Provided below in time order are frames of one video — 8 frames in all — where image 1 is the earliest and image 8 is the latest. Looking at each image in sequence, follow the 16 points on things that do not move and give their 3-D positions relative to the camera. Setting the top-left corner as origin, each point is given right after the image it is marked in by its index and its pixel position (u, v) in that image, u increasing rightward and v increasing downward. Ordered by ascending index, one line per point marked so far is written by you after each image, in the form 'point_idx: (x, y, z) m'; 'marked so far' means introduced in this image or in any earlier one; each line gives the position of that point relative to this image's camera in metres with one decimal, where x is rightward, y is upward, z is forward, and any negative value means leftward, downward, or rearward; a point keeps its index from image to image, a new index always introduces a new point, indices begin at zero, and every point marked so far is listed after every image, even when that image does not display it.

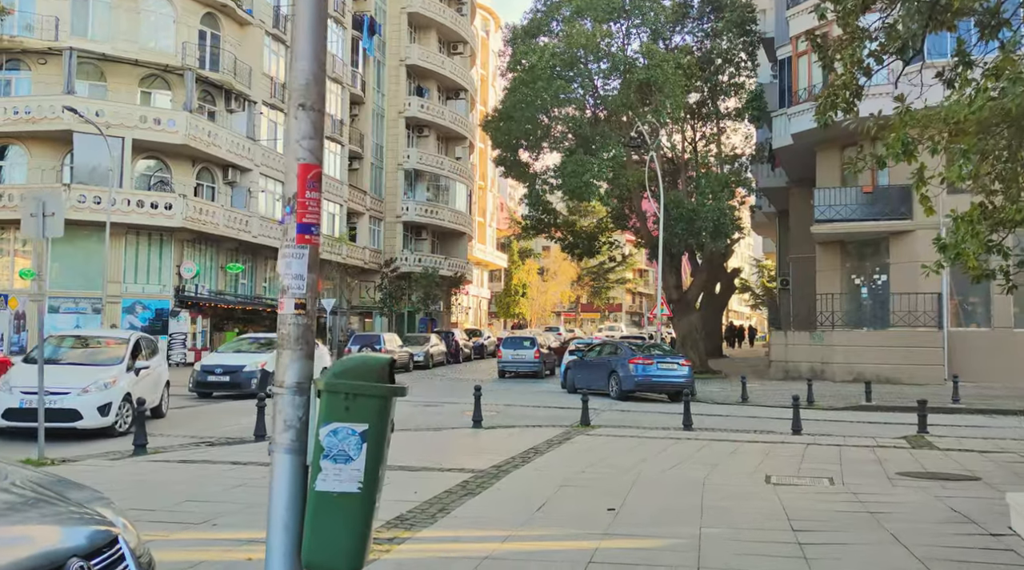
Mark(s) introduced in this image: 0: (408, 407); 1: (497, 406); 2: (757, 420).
0: (-2.1, -2.4, +17.4) m
1: (-0.3, -2.4, +17.5) m
2: (+4.4, -2.5, +16.1) m
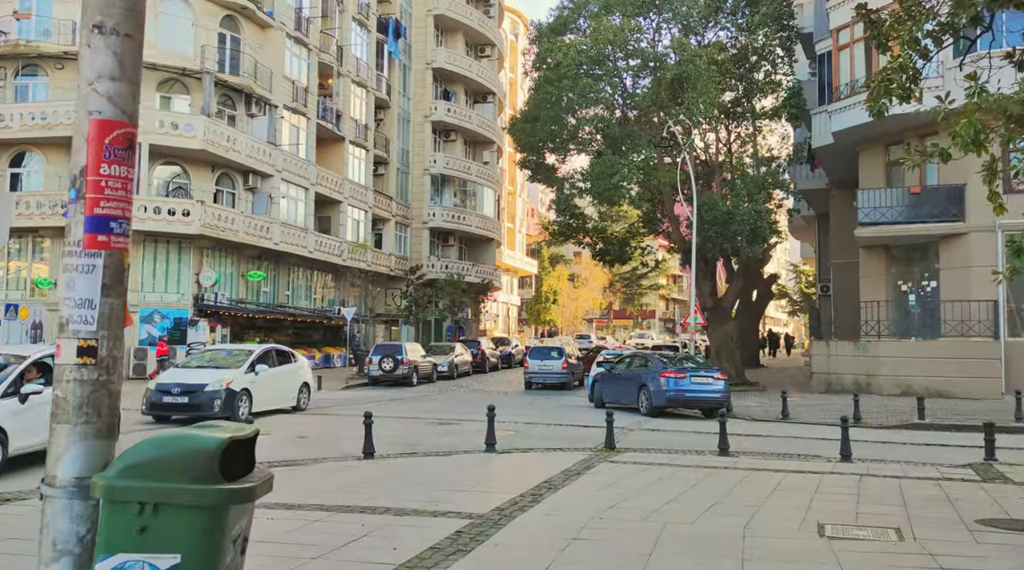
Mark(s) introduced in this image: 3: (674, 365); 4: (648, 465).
0: (-1.7, -2.5, +16.2) m
1: (+0.1, -2.6, +16.2) m
2: (+4.7, -2.6, +14.7) m
3: (+3.5, -1.8, +19.5) m
4: (+1.7, -2.3, +11.4) m
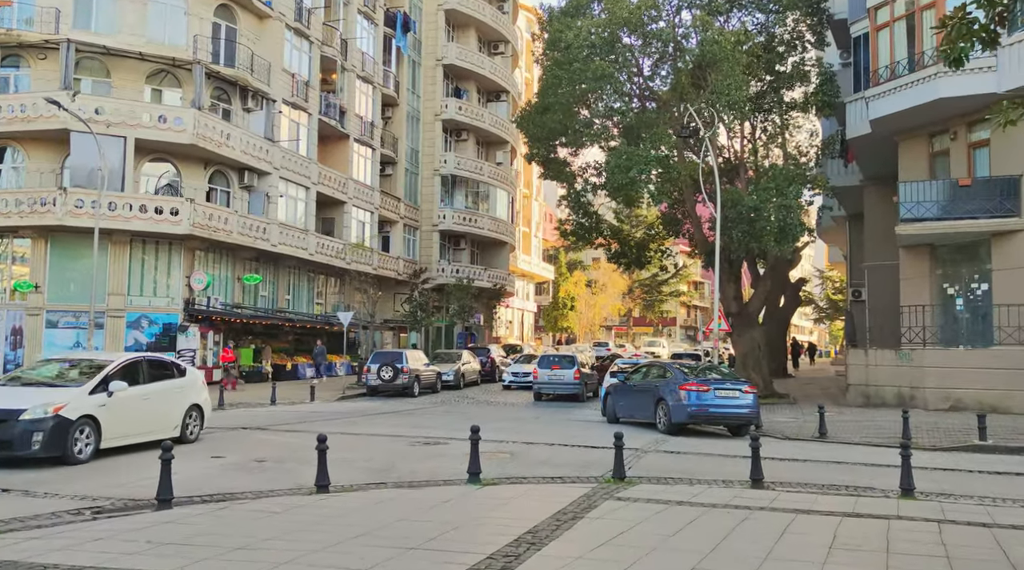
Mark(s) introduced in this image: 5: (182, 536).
0: (-1.8, -2.5, +14.1) m
1: (0.0, -2.5, +14.1) m
2: (+4.6, -2.6, +12.5) m
3: (+3.5, -1.8, +17.3) m
4: (+1.5, -2.3, +9.2) m
5: (-2.6, -2.0, +7.2) m
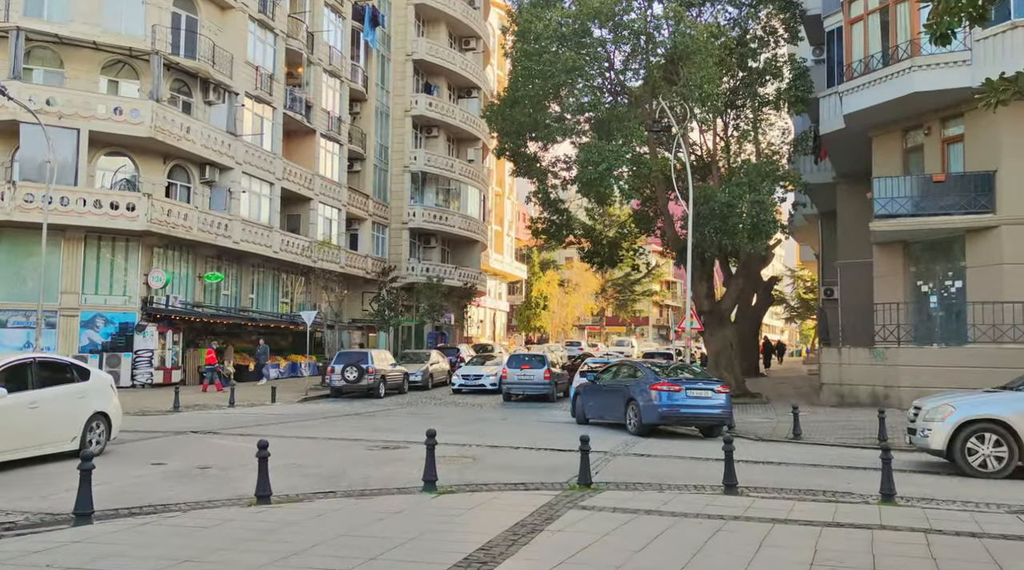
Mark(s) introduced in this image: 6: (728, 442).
0: (-2.3, -2.5, +13.4) m
1: (-0.5, -2.5, +13.4) m
2: (+4.1, -2.5, +11.9) m
3: (+2.9, -1.7, +16.7) m
4: (+1.1, -2.2, +8.6) m
5: (-3.0, -2.0, +6.4) m
6: (+2.5, -1.8, +10.2) m
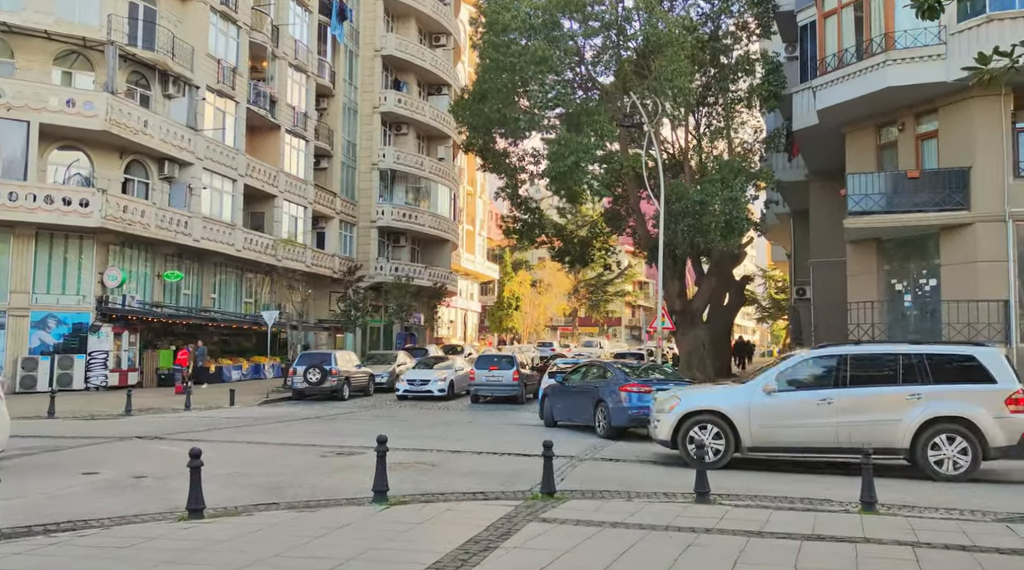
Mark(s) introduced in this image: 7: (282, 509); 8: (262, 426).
0: (-2.9, -2.4, +12.6) m
1: (-1.1, -2.4, +12.7) m
2: (+3.6, -2.5, +11.4) m
3: (+2.3, -1.7, +16.1) m
4: (+0.7, -2.1, +8.0) m
5: (-3.3, -1.9, +5.7) m
6: (+2.0, -1.7, +9.6) m
7: (-2.3, -2.2, +8.8) m
8: (-4.9, -2.8, +17.7) m
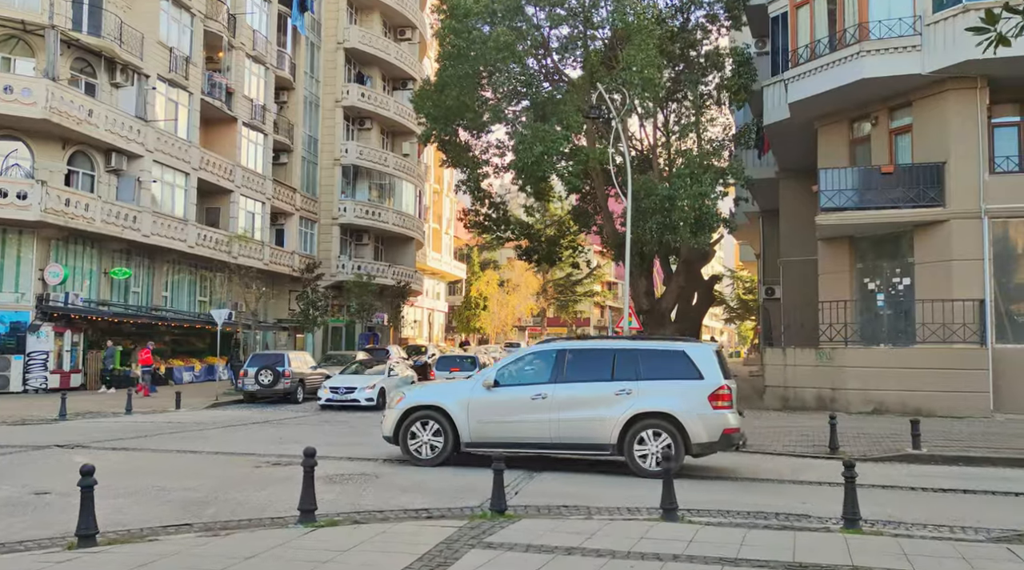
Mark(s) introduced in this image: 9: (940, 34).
0: (-3.5, -2.3, +11.5) m
1: (-1.7, -2.4, +11.7) m
2: (+3.0, -2.4, +10.5) m
3: (+1.5, -1.6, +15.2) m
4: (+0.3, -2.1, +7.0) m
5: (-3.7, -1.8, +4.6) m
6: (+1.5, -1.7, +8.6) m
7: (-2.8, -2.1, +7.8) m
8: (-5.7, -2.7, +16.5) m
9: (+9.5, +5.6, +19.9) m
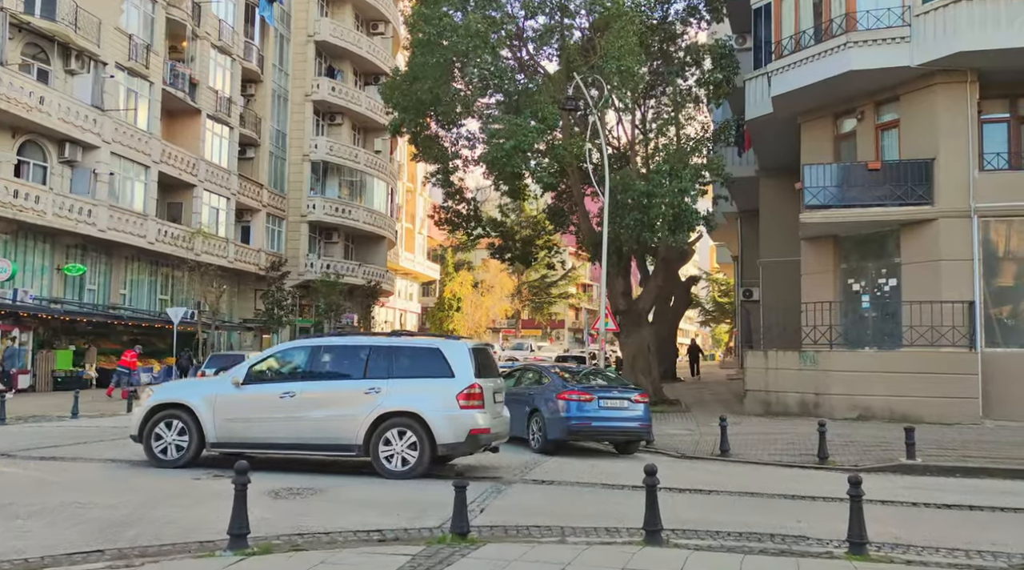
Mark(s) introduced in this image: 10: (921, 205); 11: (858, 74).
0: (-3.9, -2.3, +10.4) m
1: (-2.1, -2.3, +10.6) m
2: (+2.7, -2.4, +9.6) m
3: (+1.0, -1.6, +14.2) m
4: (0.0, -2.0, +6.0) m
5: (-3.9, -1.7, +3.4) m
6: (+1.2, -1.6, +7.7) m
7: (-3.0, -2.1, +6.7) m
8: (-6.3, -2.6, +15.4) m
9: (+9.0, +5.6, +19.2) m
10: (+9.1, +1.8, +19.9) m
11: (+7.7, +4.7, +20.0) m
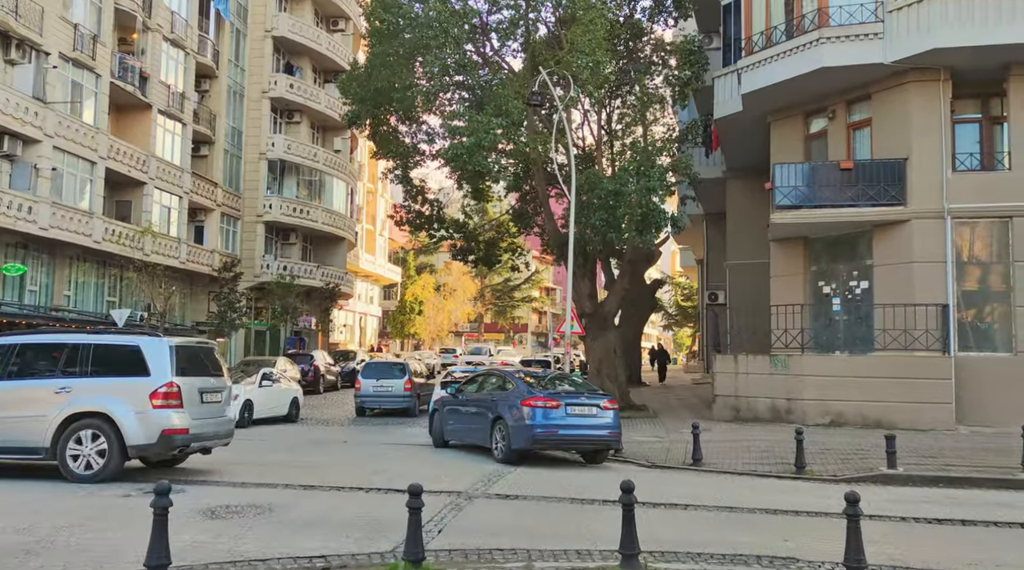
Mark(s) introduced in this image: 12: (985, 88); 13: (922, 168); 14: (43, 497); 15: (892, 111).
0: (-4.3, -2.2, +9.4) m
1: (-2.5, -2.3, +9.7) m
2: (+2.3, -2.3, +8.8) m
3: (+0.5, -1.6, +13.4) m
4: (-0.2, -2.0, +5.2) m
5: (-4.0, -1.7, +2.5) m
6: (+0.9, -1.6, +6.9) m
7: (-3.3, -2.0, +5.7) m
8: (-6.9, -2.6, +14.3) m
9: (+8.2, +5.5, +18.7) m
10: (+8.3, +1.7, +19.4) m
11: (+6.9, +4.6, +19.5) m
12: (+10.4, +4.3, +19.6) m
13: (+8.8, +2.5, +19.1) m
14: (-4.8, -2.2, +9.4) m
15: (+8.3, +3.8, +19.6) m
